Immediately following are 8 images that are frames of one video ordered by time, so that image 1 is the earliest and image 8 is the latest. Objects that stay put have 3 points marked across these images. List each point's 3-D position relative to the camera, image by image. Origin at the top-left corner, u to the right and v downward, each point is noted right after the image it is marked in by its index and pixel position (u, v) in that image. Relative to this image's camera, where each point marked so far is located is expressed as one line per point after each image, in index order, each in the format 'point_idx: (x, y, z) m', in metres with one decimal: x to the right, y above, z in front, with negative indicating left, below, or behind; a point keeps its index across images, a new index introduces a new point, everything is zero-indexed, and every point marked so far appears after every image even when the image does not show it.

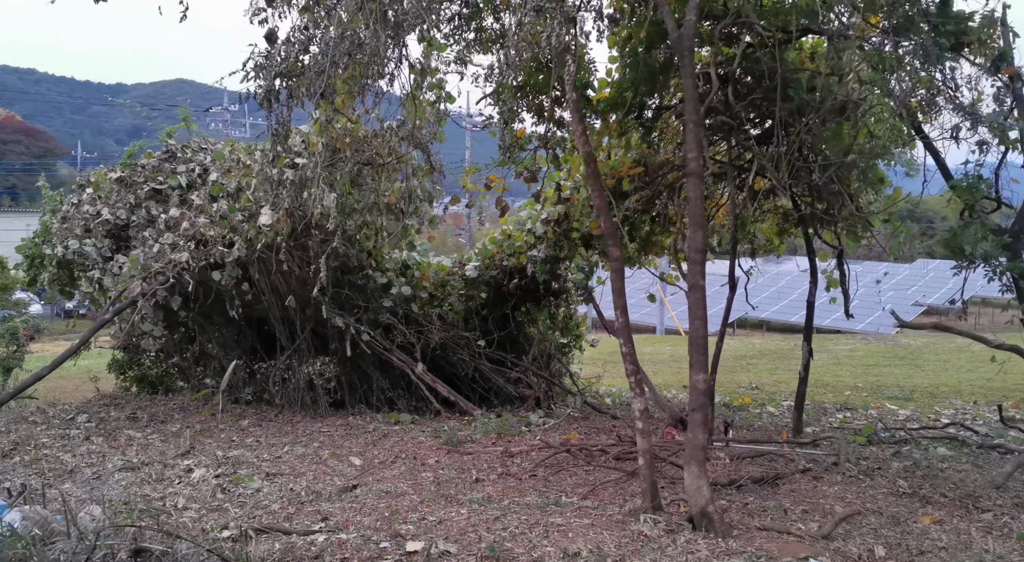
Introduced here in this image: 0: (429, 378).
0: (-0.6, -0.8, +7.0) m
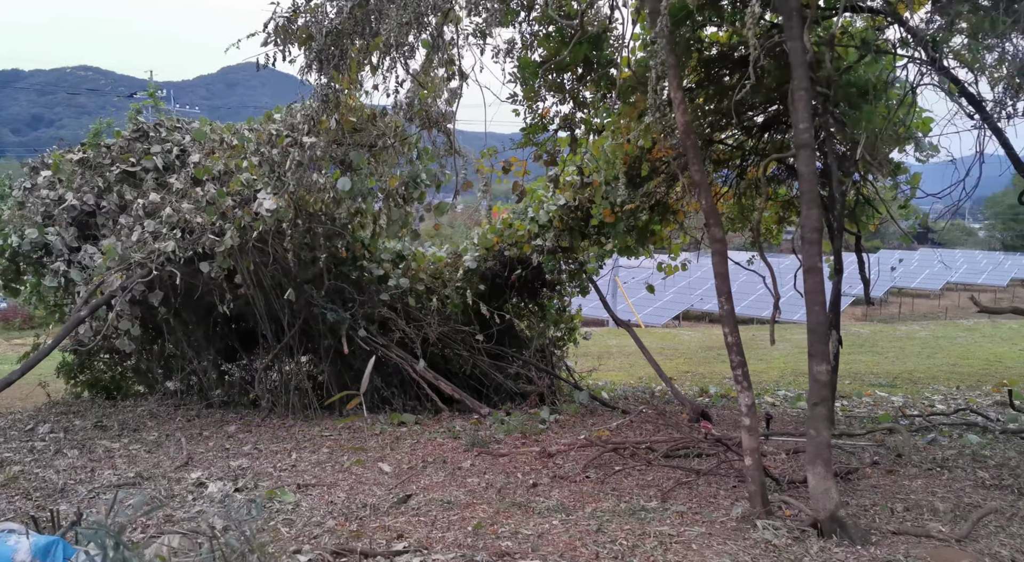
0: (-0.6, -0.7, +6.7) m
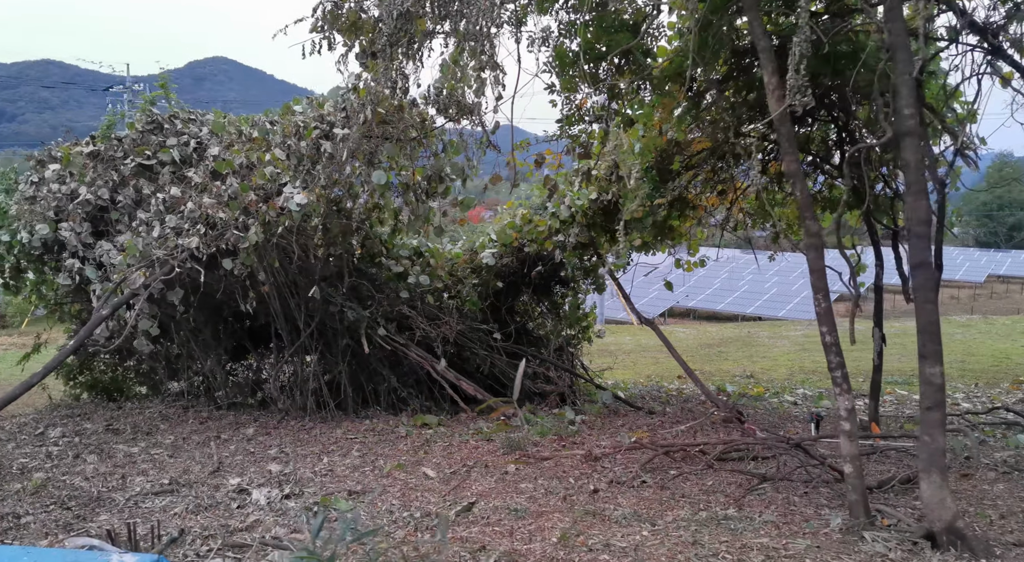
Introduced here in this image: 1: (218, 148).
0: (-0.4, -0.7, +6.5) m
1: (-1.8, +0.8, +5.5) m
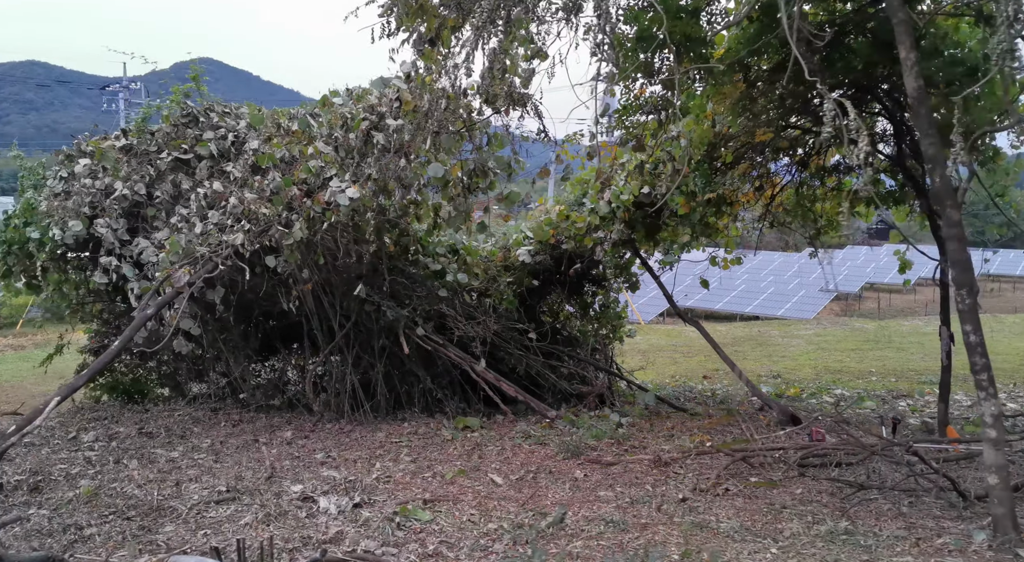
0: (-0.1, -0.7, +6.3) m
1: (-1.5, +0.8, +5.3) m
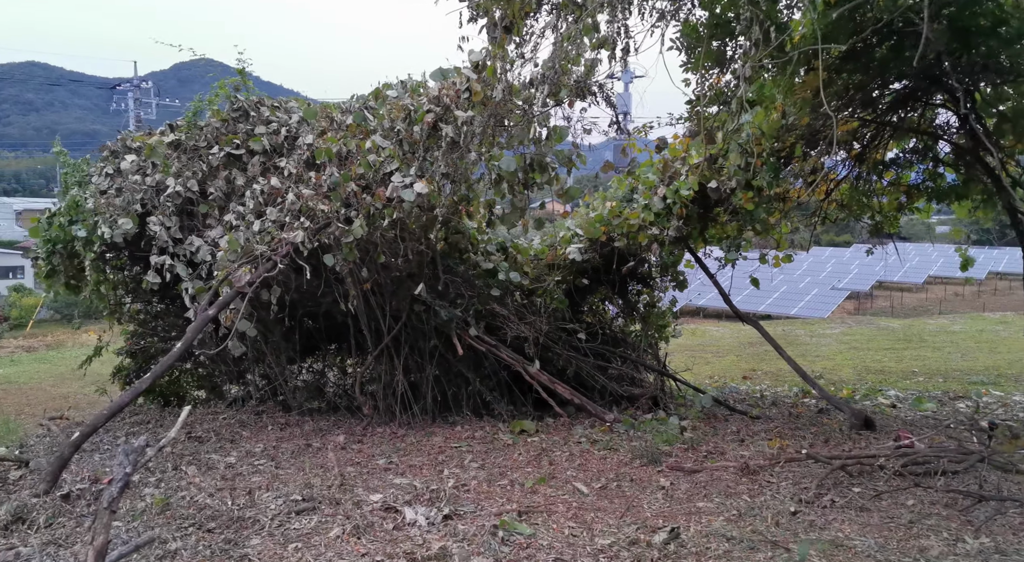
0: (+0.3, -0.7, +6.1) m
1: (-1.2, +0.9, +5.2) m
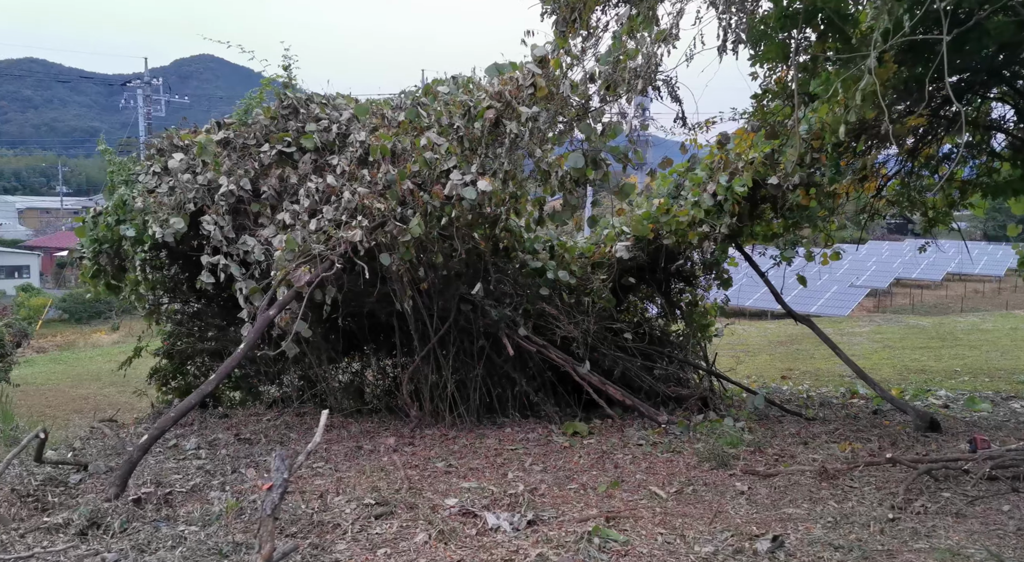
0: (+0.6, -0.7, +6.0) m
1: (-0.9, +0.9, +5.1) m
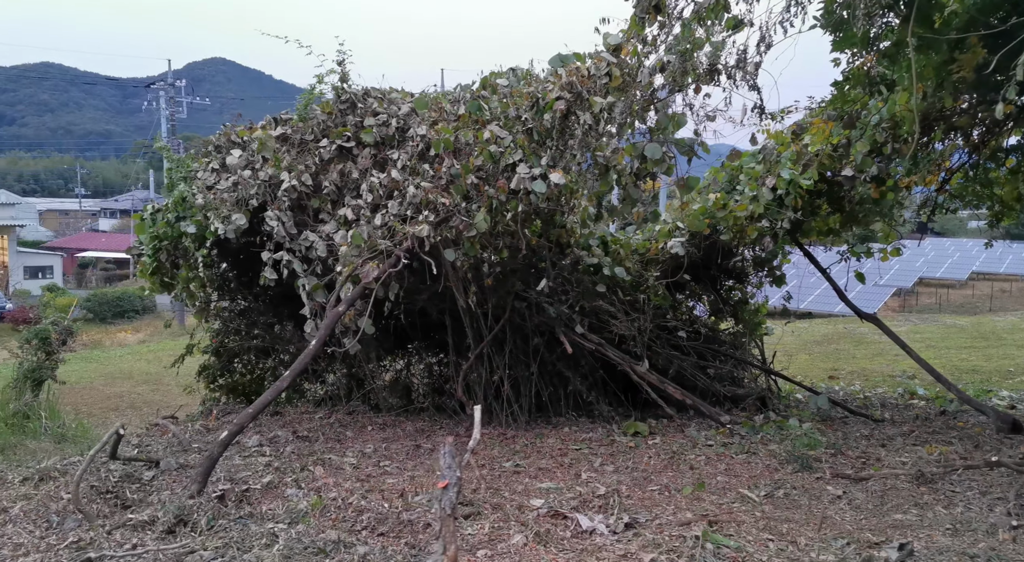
0: (+1.0, -0.6, +5.9) m
1: (-0.5, +0.9, +5.0) m
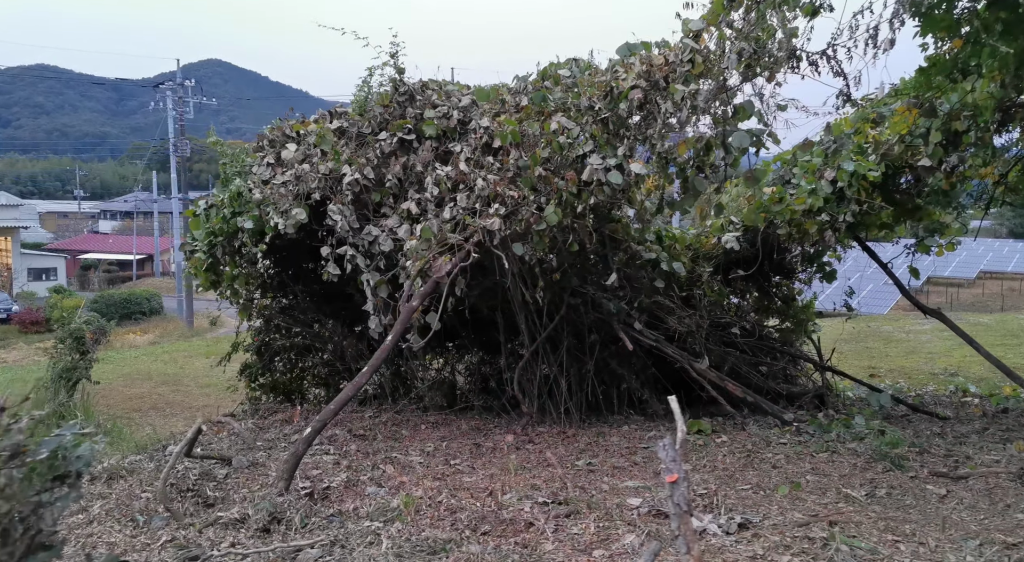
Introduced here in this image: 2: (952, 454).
0: (+1.4, -0.6, +5.8) m
1: (-0.1, +0.9, +4.9) m
2: (+2.0, -0.8, +4.0) m
